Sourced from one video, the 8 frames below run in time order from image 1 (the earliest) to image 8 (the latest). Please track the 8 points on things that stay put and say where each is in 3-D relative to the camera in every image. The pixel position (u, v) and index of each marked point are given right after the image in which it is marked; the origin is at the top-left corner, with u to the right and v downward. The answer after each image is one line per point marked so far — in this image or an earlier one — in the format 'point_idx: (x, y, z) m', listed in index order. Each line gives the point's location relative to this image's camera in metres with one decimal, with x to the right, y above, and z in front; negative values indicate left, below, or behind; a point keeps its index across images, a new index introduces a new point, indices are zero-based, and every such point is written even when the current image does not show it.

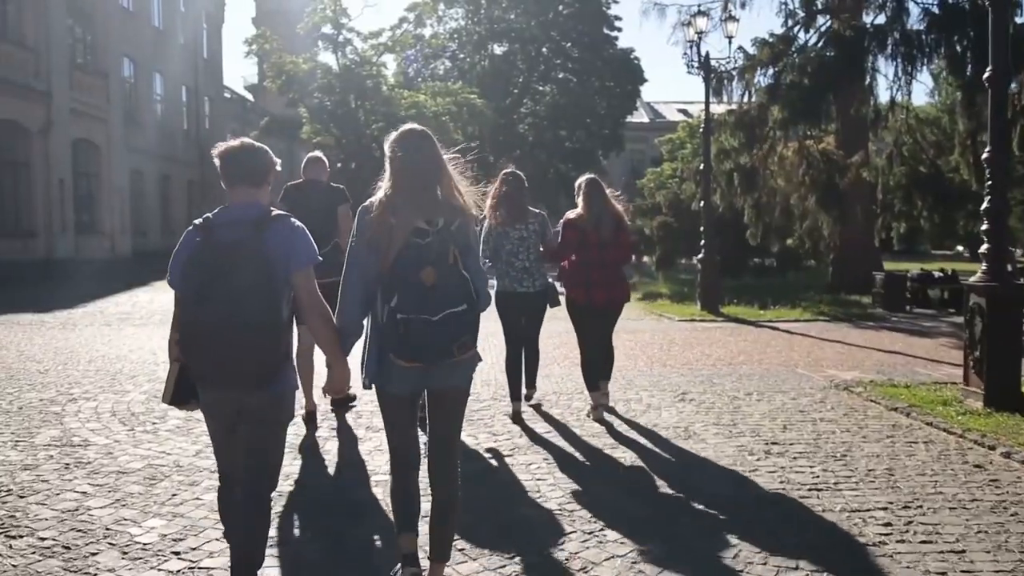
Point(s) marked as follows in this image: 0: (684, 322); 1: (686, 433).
0: (+3.0, -0.6, +15.5) m
1: (+1.4, -1.1, +7.0) m
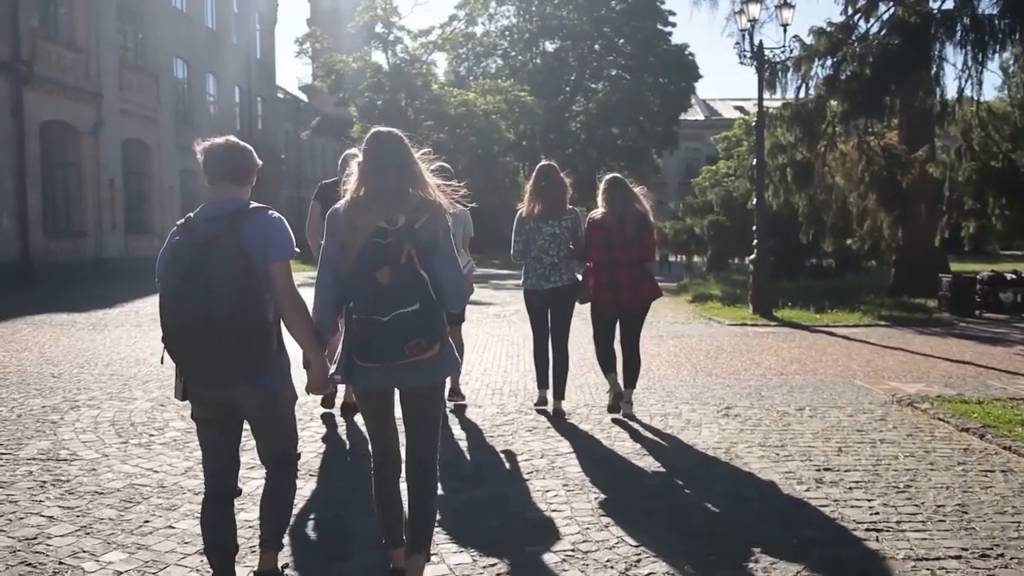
0: (+3.7, -0.6, +14.6) m
1: (+1.5, -1.2, +6.3) m
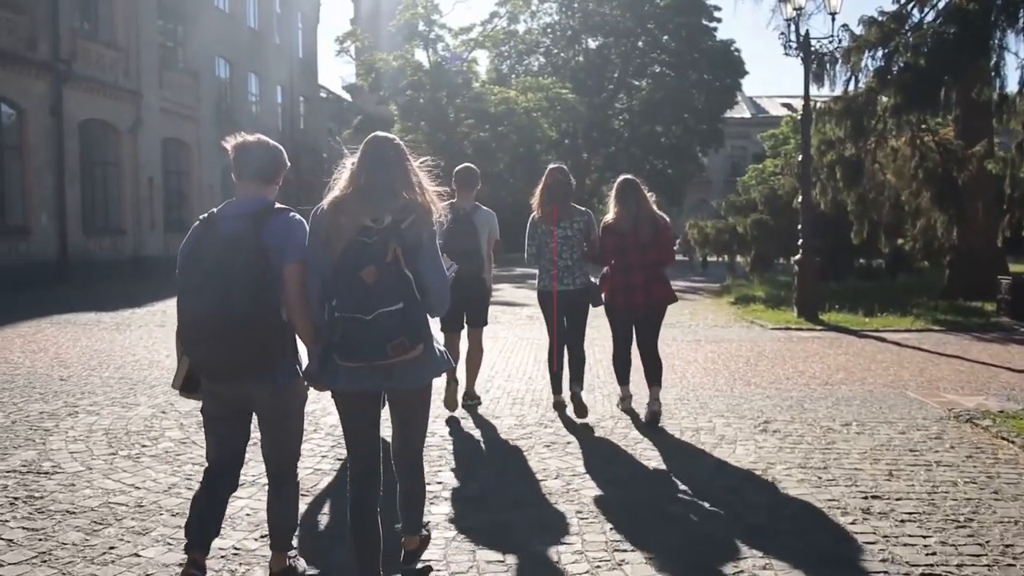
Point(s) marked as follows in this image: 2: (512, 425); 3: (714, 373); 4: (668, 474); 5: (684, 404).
0: (+4.2, -0.7, +13.9) m
1: (+1.6, -1.2, +5.7) m
2: (0.0, -1.1, +7.2) m
3: (+2.2, -0.9, +9.5) m
4: (+1.1, -1.2, +5.8) m
5: (+1.5, -1.0, +7.9) m
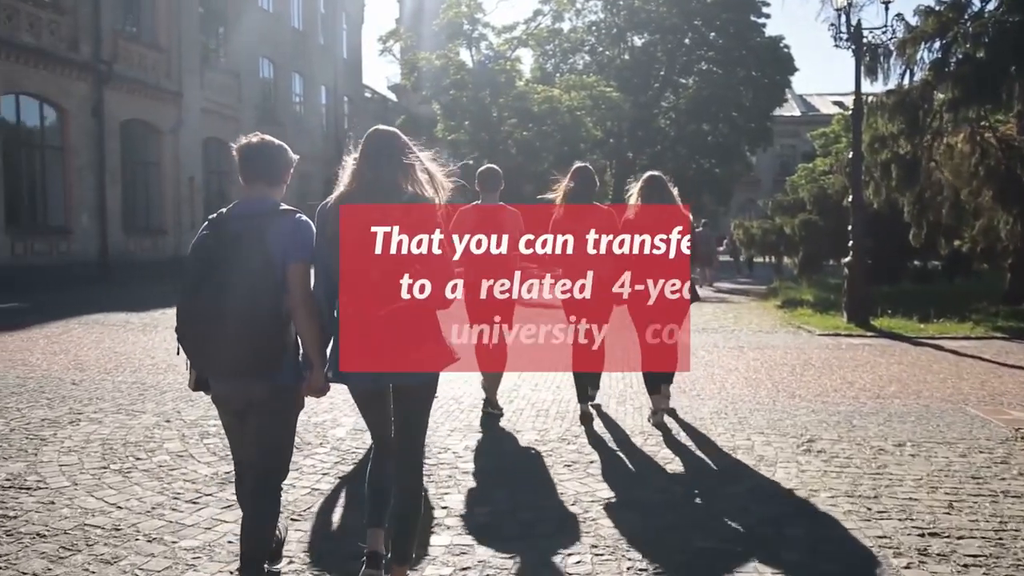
0: (+4.7, -0.7, +13.2) m
1: (+1.7, -1.2, +5.1) m
2: (+0.1, -1.1, +6.7) m
3: (+2.4, -1.0, +8.9) m
4: (+1.1, -1.2, +5.3) m
5: (+1.7, -1.1, +7.3) m
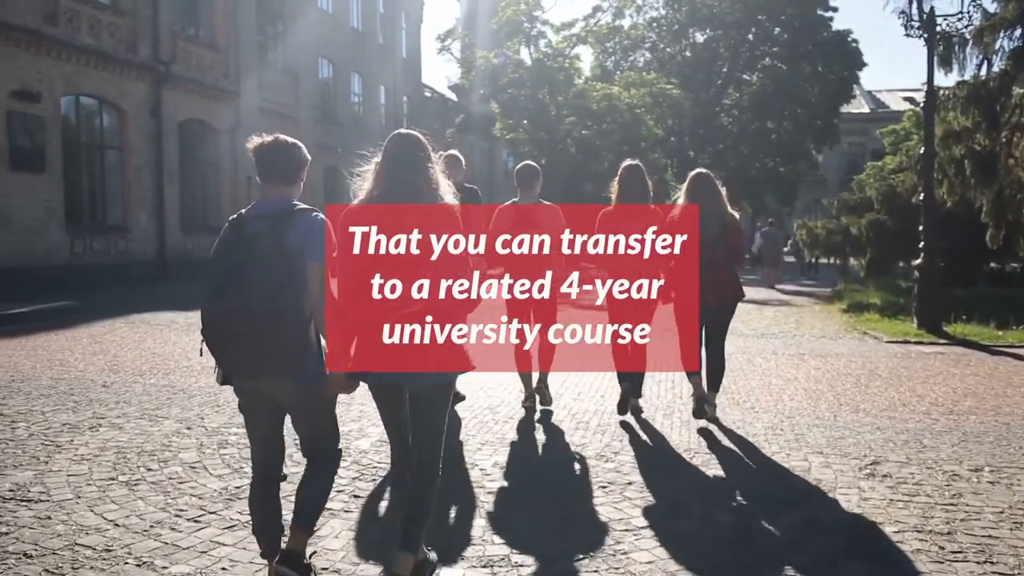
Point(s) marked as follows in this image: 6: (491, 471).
0: (+5.3, -0.8, +12.4) m
1: (+1.8, -1.3, +4.5) m
2: (+0.4, -1.2, +6.2) m
3: (+2.8, -1.0, +8.2) m
4: (+1.3, -1.3, +4.7) m
5: (+2.0, -1.1, +6.7) m
6: (-0.1, -1.2, +5.9) m
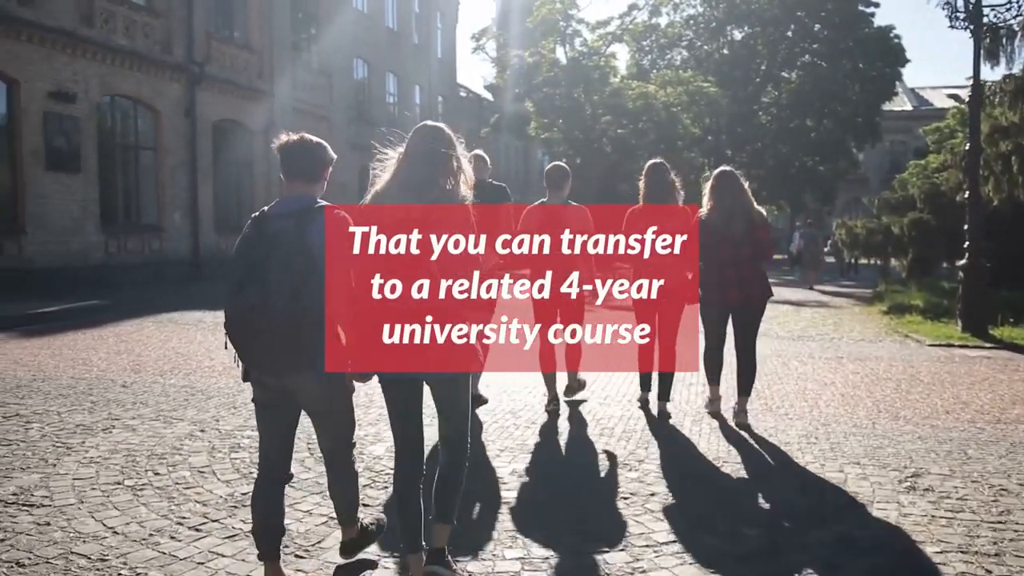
0: (+5.7, -0.8, +11.9) m
1: (+1.9, -1.3, +4.2) m
2: (+0.5, -1.2, +5.9) m
3: (+3.0, -1.0, +7.9) m
4: (+1.3, -1.3, +4.4) m
5: (+2.1, -1.1, +6.4) m
6: (0.0, -1.2, +5.6) m
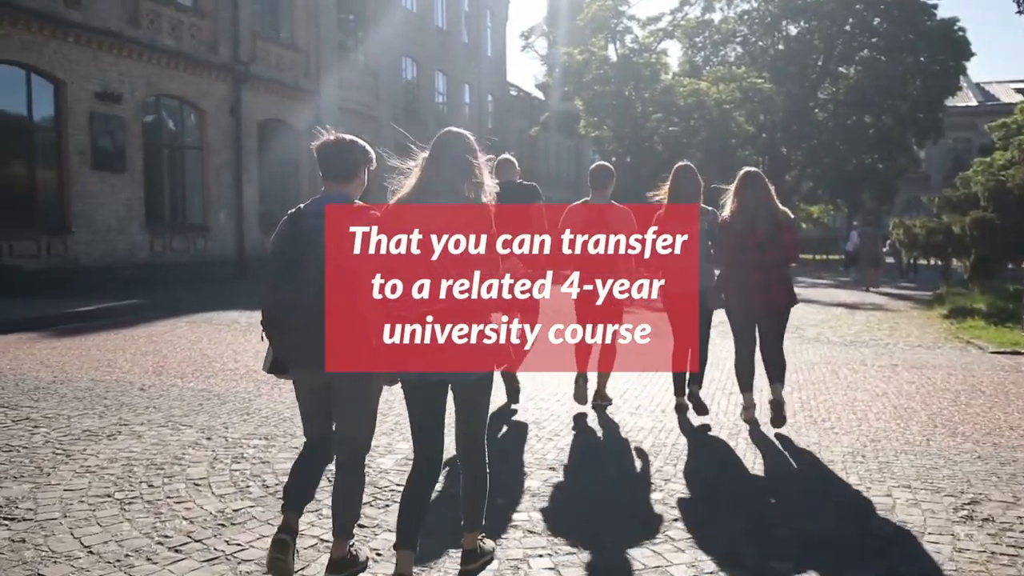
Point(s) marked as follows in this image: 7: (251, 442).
0: (+6.1, -0.8, +11.1) m
1: (+1.8, -1.3, +3.7) m
2: (+0.6, -1.2, +5.5) m
3: (+3.2, -1.0, +7.3) m
4: (+1.4, -1.3, +3.9) m
5: (+2.3, -1.1, +5.8) m
6: (+0.1, -1.2, +5.2) m
7: (-1.8, -1.1, +6.3) m
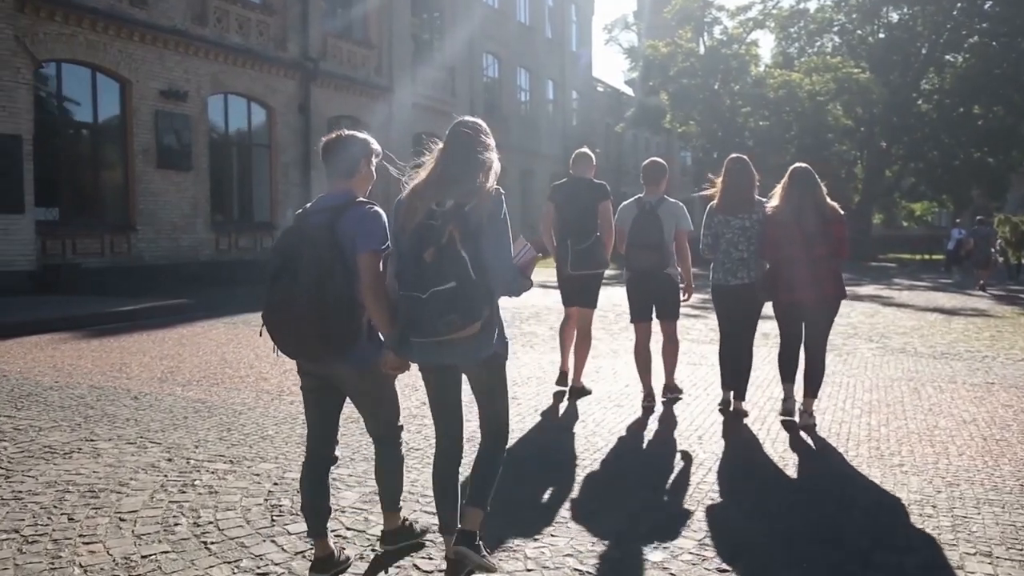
0: (+6.6, -0.9, +9.6) m
1: (+1.5, -1.4, +2.6) m
2: (+0.5, -1.2, +4.5) m
3: (+3.3, -1.1, +6.0) m
4: (+1.1, -1.3, +2.9) m
5: (+2.2, -1.2, +4.7) m
6: (-0.1, -1.2, +4.3) m
7: (-1.8, -1.1, +5.5) m
